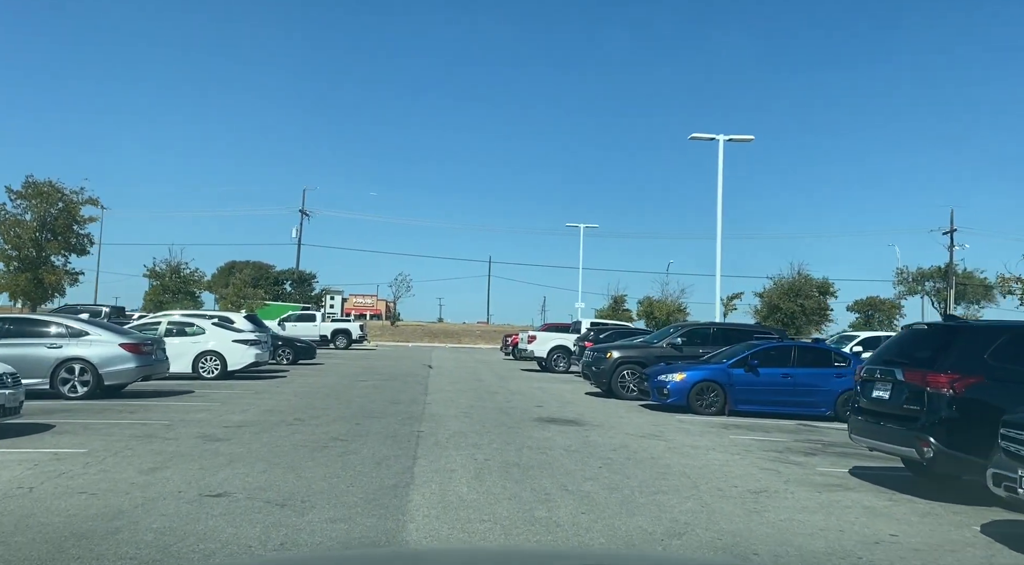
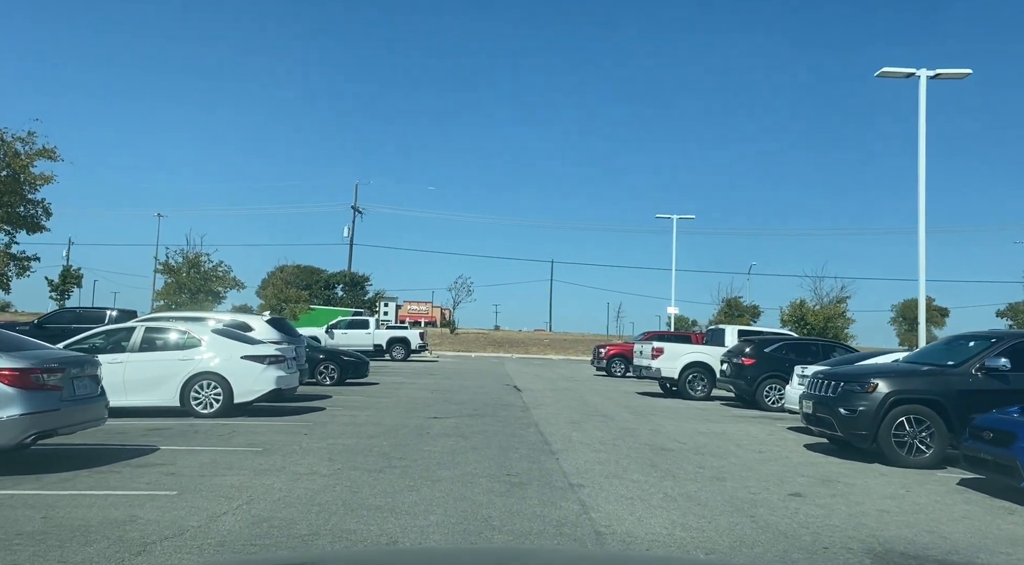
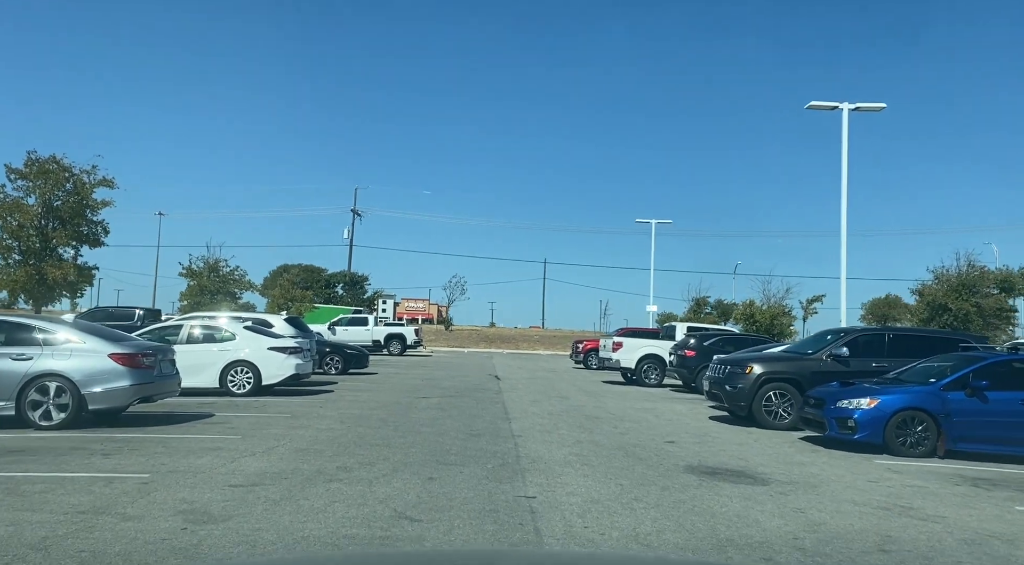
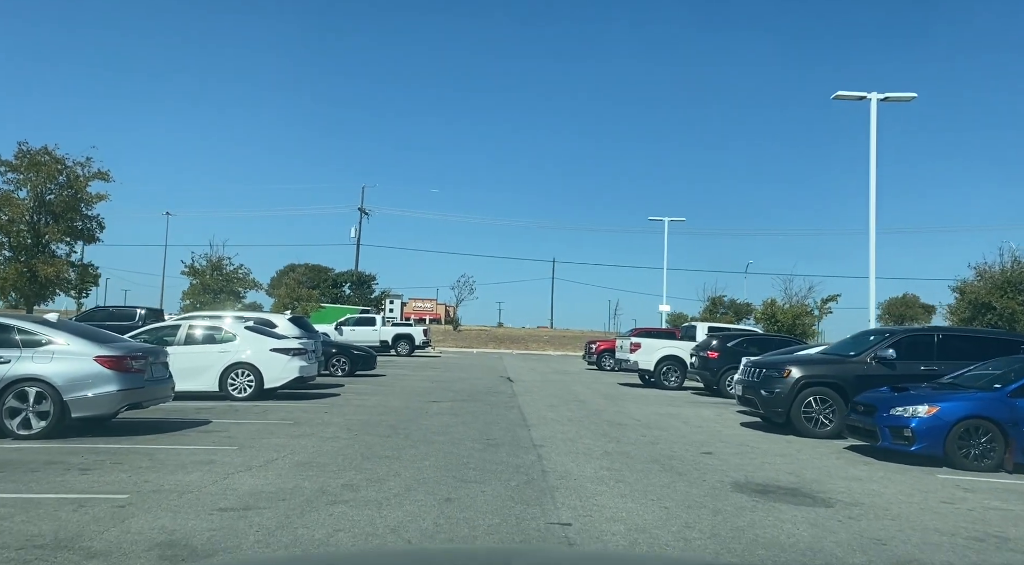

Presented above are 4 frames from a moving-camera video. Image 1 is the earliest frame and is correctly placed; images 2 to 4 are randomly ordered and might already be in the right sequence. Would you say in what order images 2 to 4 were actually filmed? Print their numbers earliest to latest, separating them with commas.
3, 4, 2
